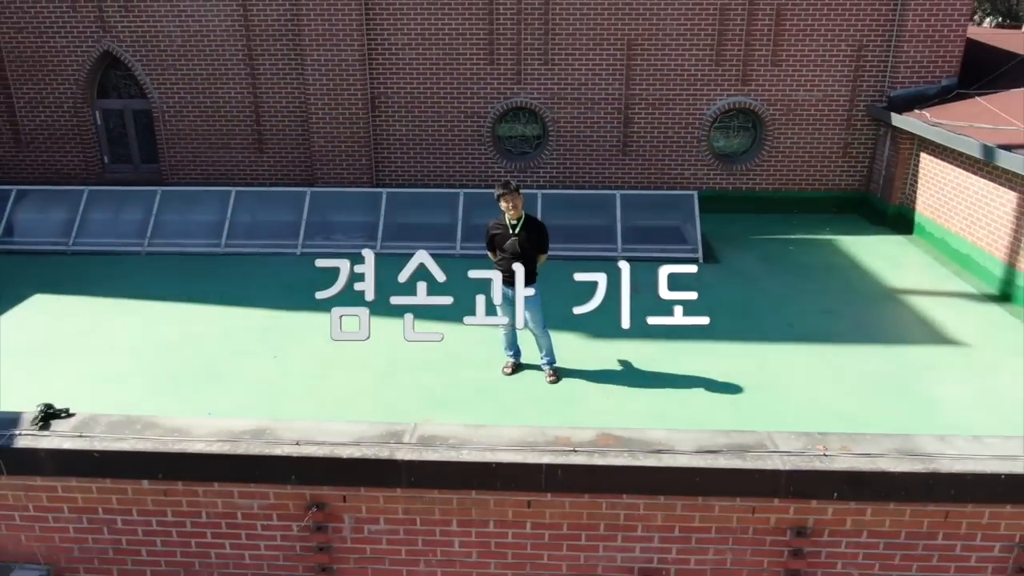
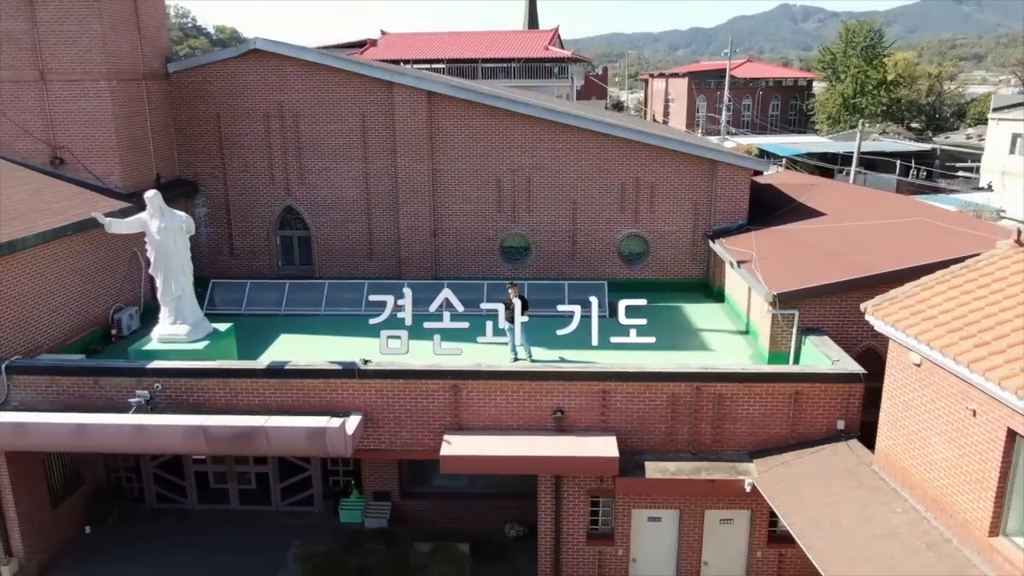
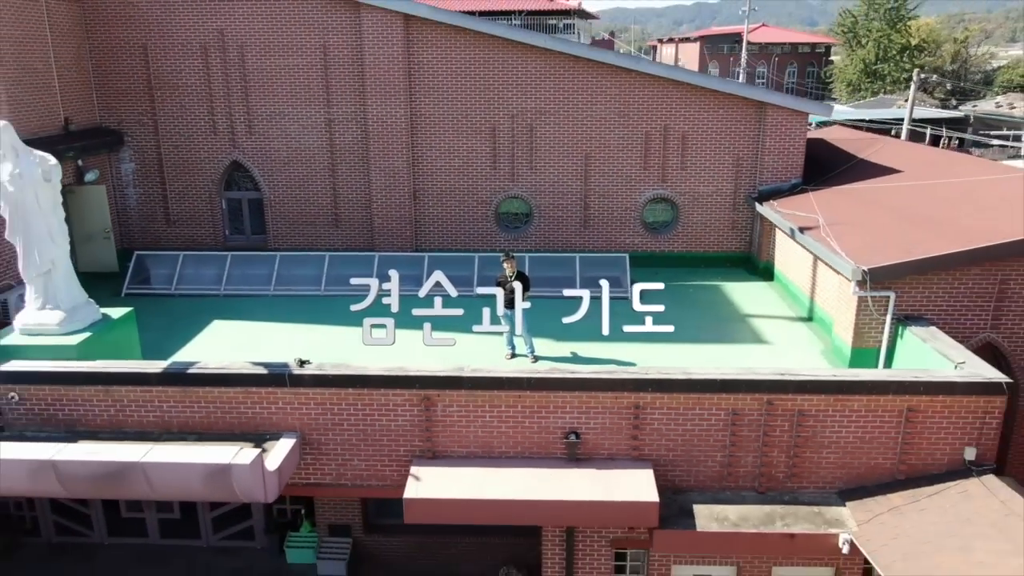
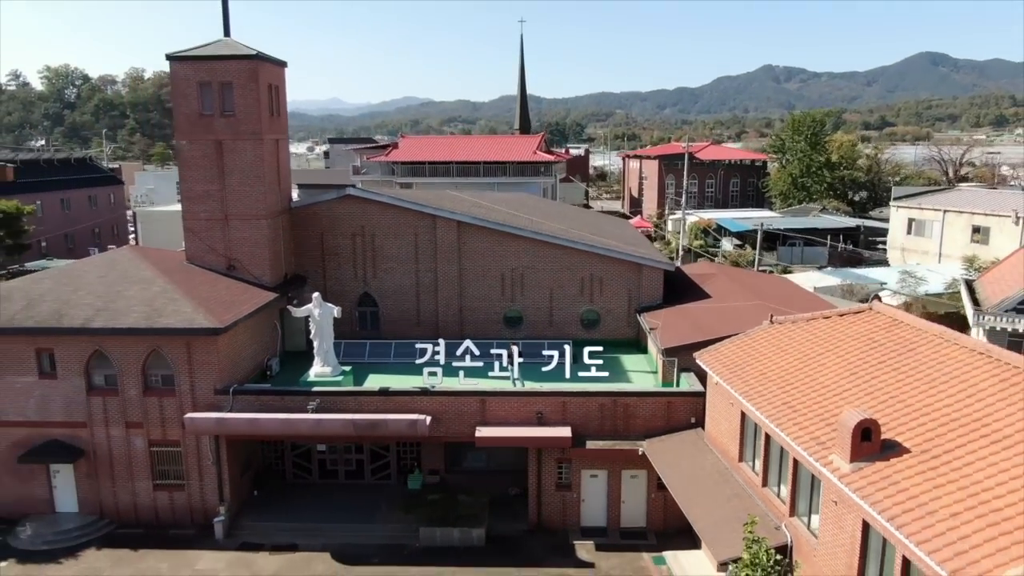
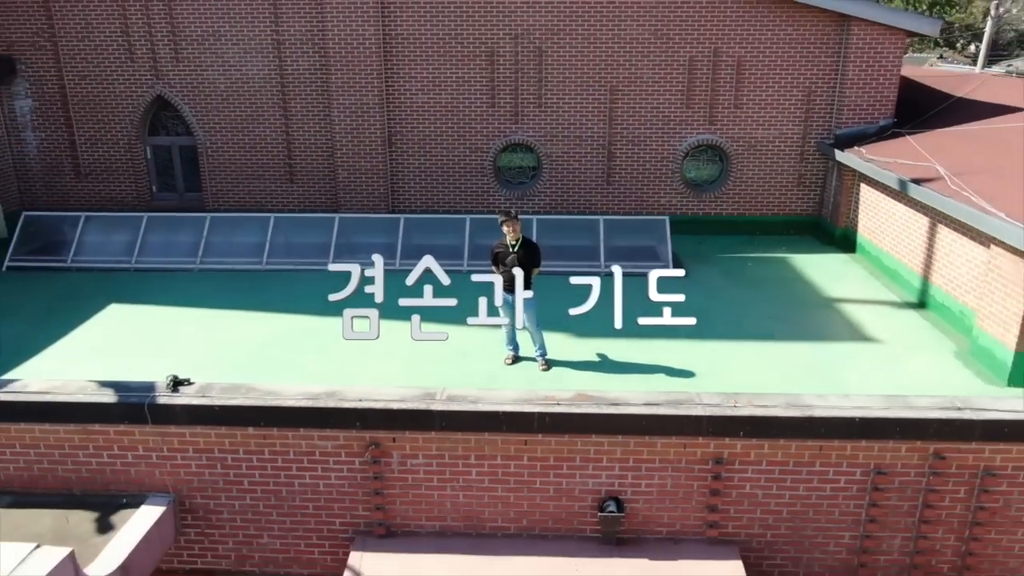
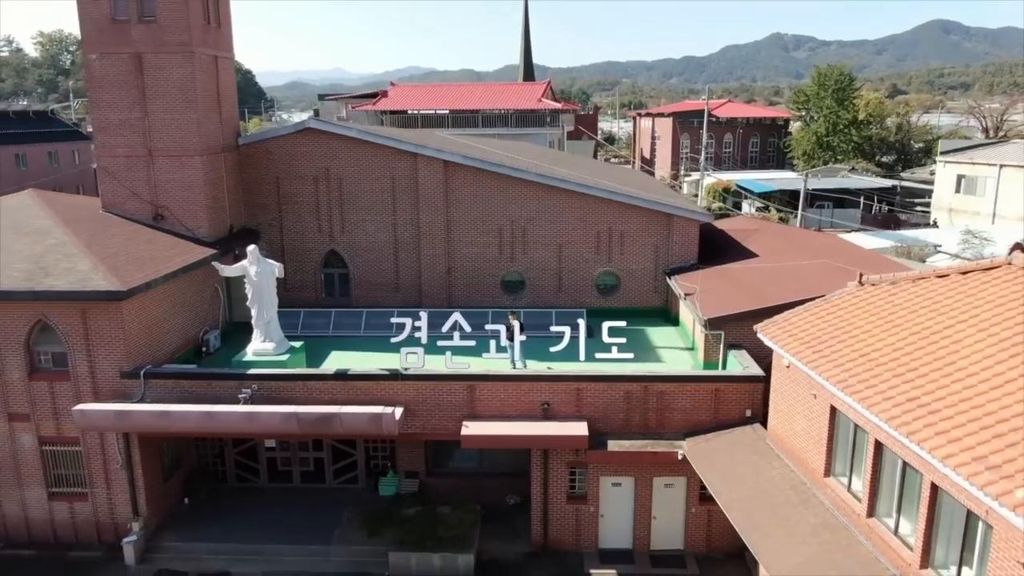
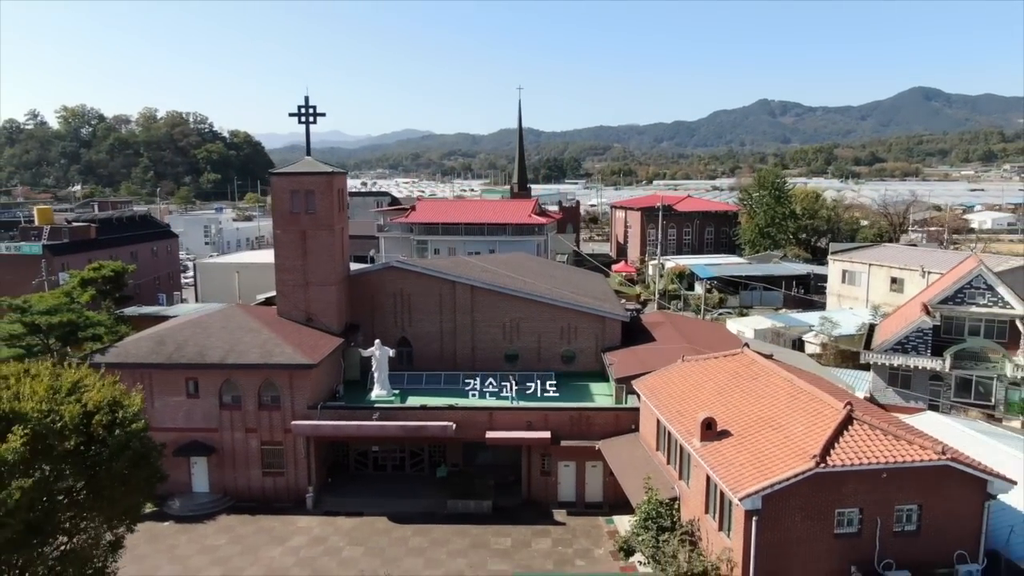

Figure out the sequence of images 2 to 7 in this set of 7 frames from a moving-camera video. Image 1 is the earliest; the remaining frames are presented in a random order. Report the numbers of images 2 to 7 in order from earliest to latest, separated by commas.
5, 3, 2, 6, 4, 7
